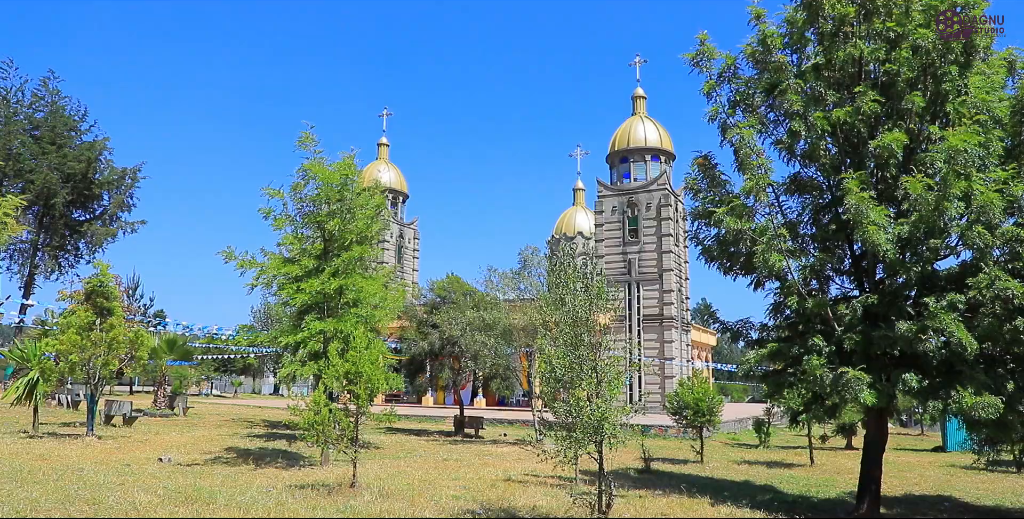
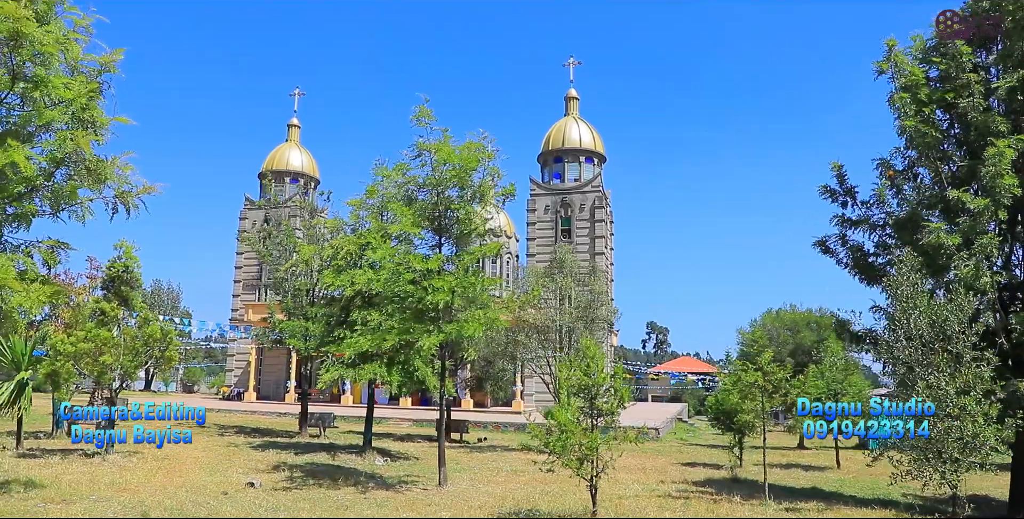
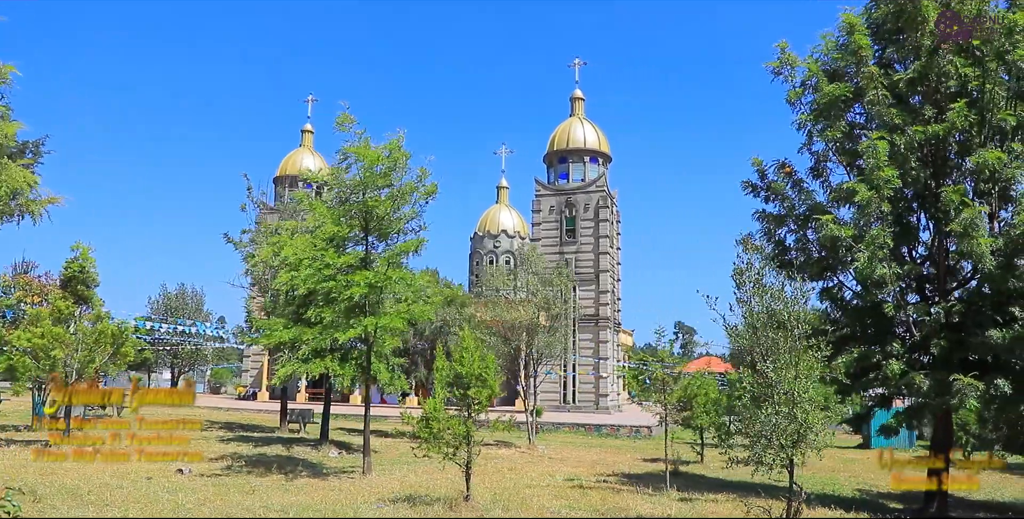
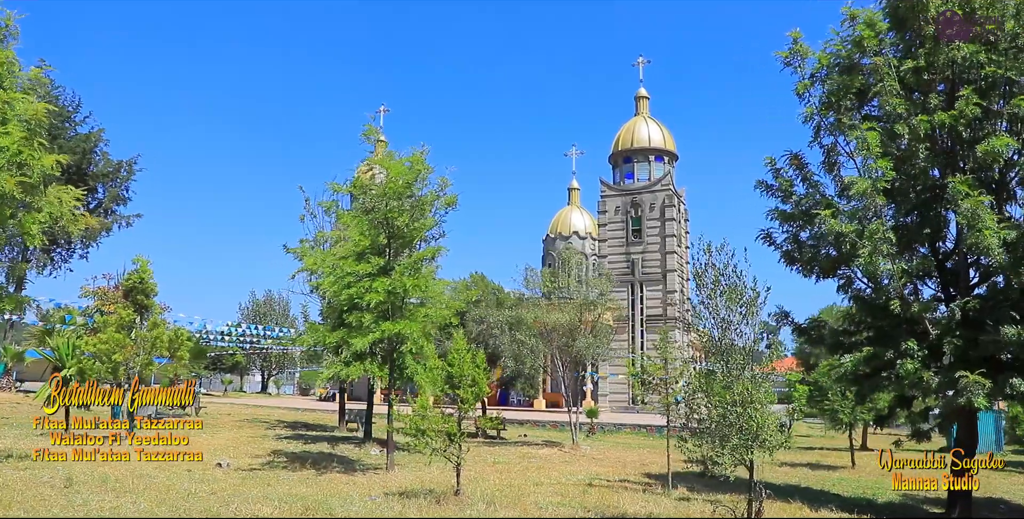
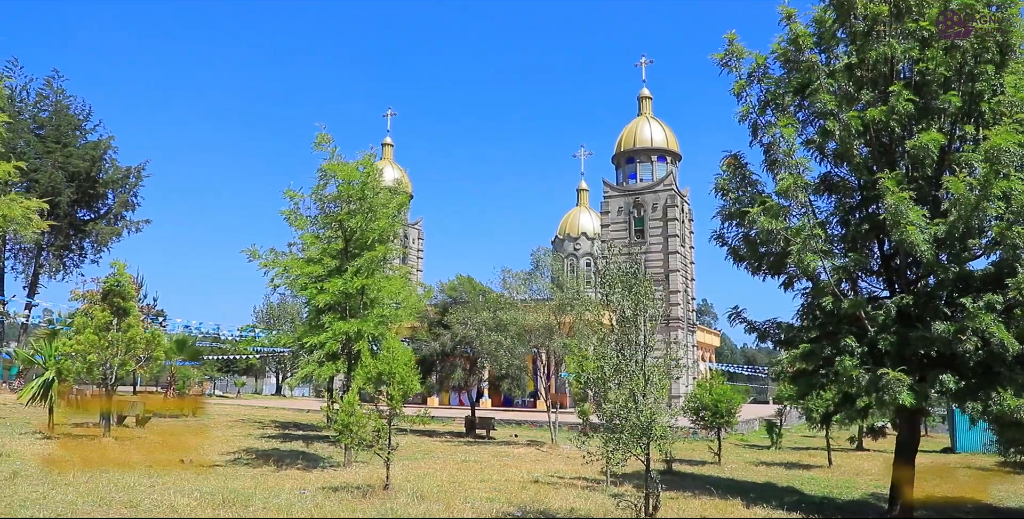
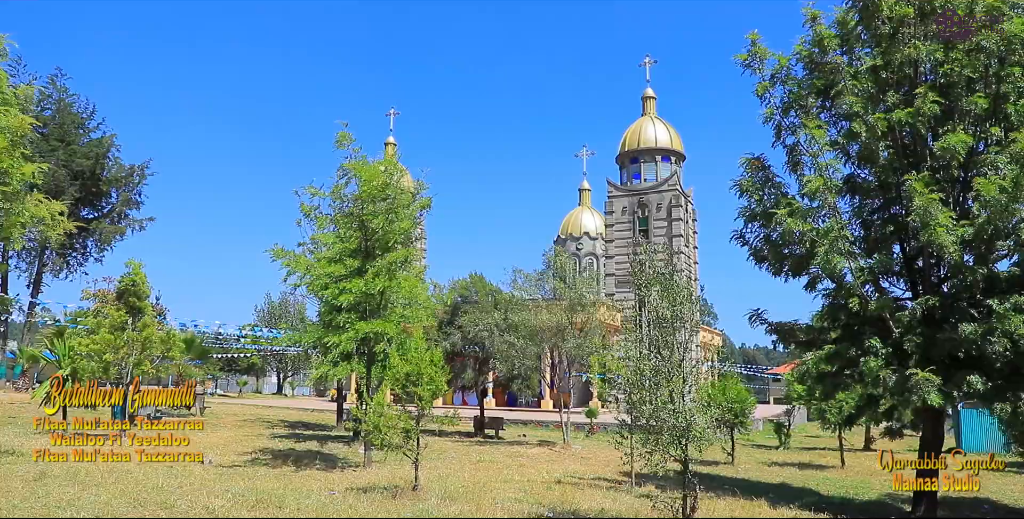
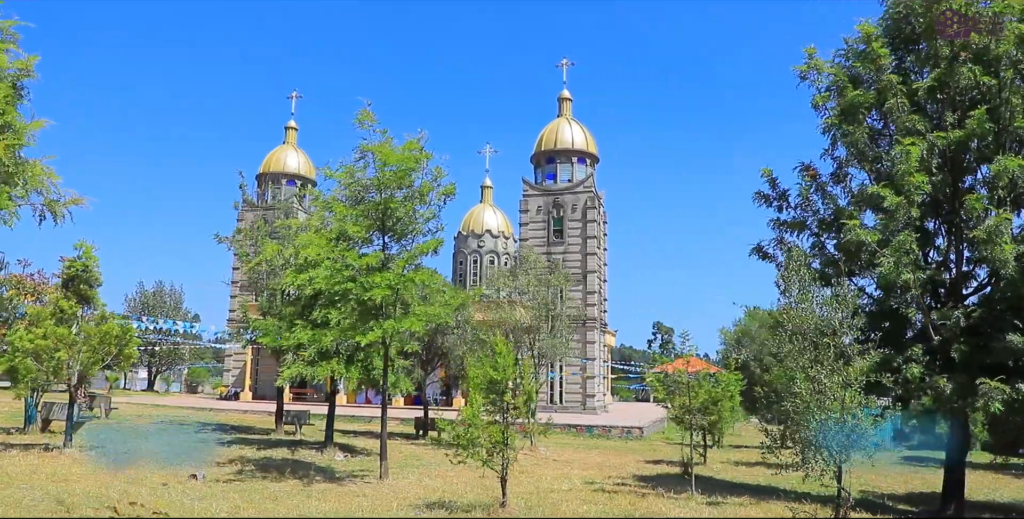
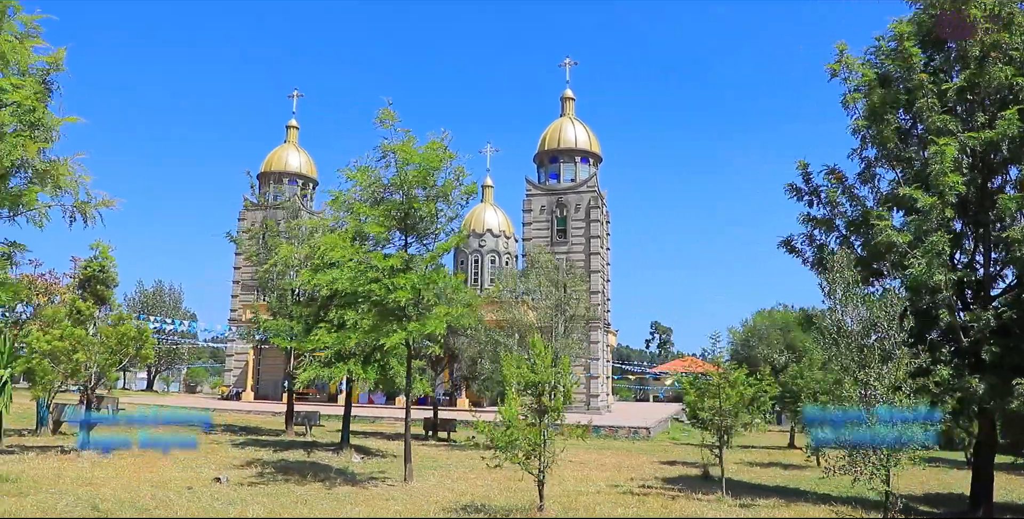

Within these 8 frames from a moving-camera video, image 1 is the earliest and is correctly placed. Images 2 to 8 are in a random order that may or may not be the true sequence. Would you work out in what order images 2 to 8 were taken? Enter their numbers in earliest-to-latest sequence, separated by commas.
5, 6, 4, 3, 7, 8, 2
